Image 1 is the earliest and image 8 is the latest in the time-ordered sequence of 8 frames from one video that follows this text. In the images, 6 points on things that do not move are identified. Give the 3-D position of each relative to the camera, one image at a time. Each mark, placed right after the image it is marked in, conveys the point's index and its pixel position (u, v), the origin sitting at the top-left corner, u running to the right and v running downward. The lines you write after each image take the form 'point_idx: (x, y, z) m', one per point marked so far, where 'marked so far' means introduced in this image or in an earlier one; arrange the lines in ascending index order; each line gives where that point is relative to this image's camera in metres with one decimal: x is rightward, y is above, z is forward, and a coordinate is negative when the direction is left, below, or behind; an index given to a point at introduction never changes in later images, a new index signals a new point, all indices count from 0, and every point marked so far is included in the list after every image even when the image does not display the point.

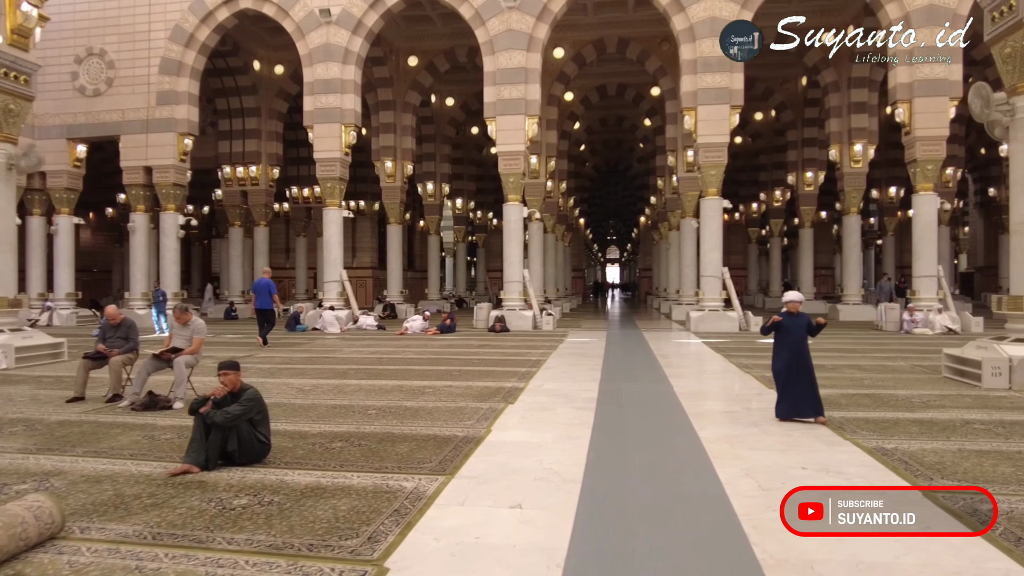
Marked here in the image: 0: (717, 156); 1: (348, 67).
0: (+4.2, +2.7, +14.3) m
1: (-3.8, +5.1, +16.0) m
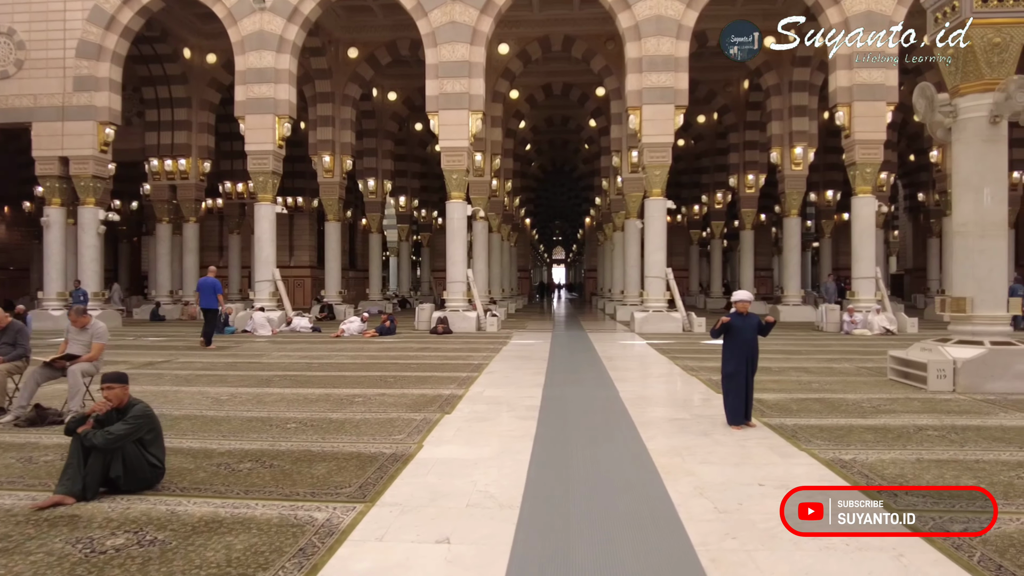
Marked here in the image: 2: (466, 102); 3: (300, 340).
0: (+3.1, +2.7, +14.2) m
1: (-5.1, +5.1, +15.3) m
2: (-1.0, +3.9, +14.4) m
3: (-3.9, -1.0, +12.7) m
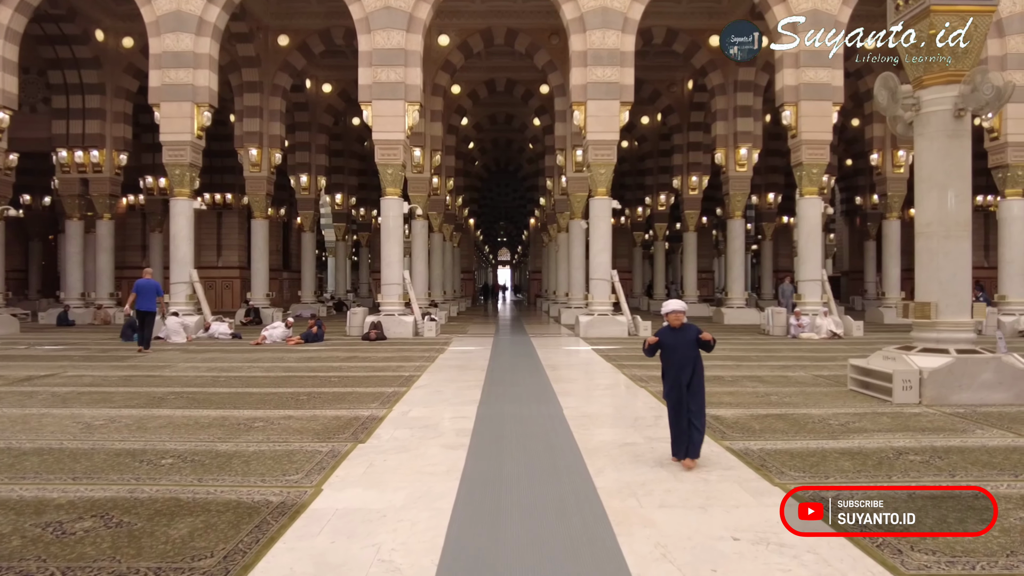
0: (+1.9, +2.6, +13.6) m
1: (-6.3, +5.1, +14.1) m
2: (-2.2, +3.8, +13.6) m
3: (-5.0, -1.0, +11.6) m
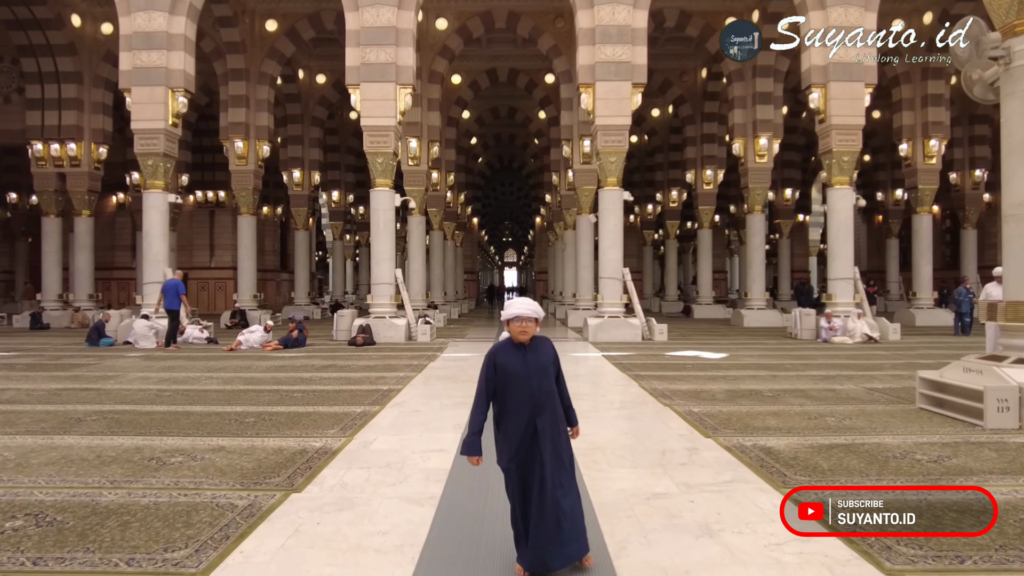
0: (+1.9, +2.6, +12.4) m
1: (-6.3, +5.1, +13.0) m
2: (-2.2, +3.8, +12.4) m
3: (-5.0, -1.0, +10.4) m
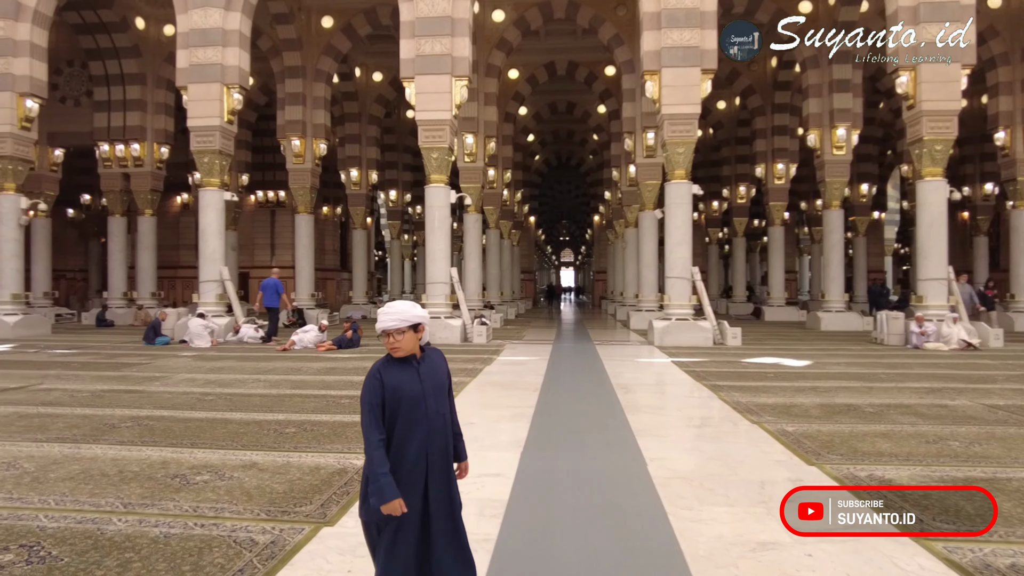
0: (+2.9, +2.6, +11.6) m
1: (-5.2, +5.1, +12.8) m
2: (-1.1, +3.9, +11.9) m
3: (-4.1, -1.0, +10.2) m
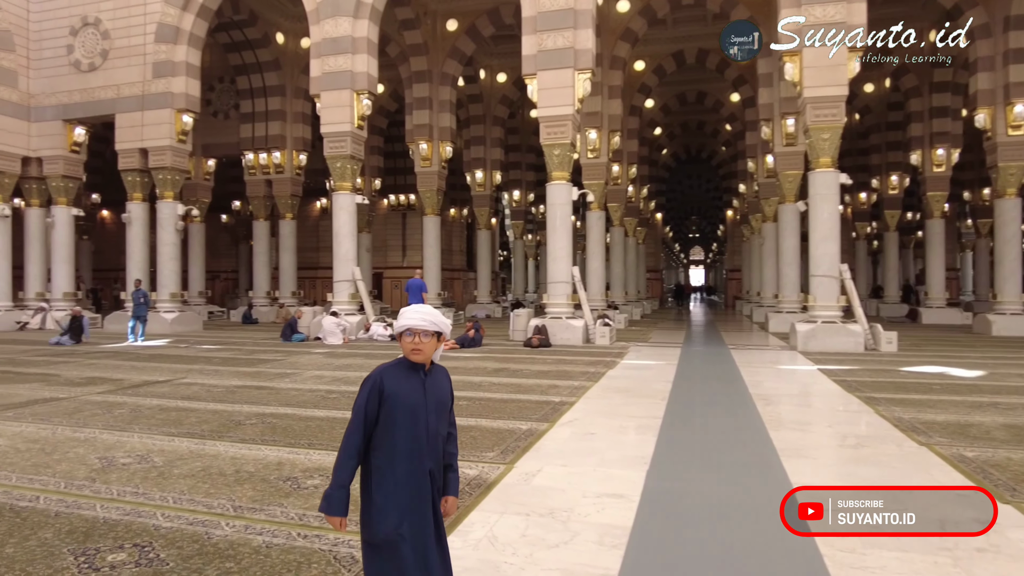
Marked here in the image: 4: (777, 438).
0: (+4.9, +2.6, +10.6) m
1: (-2.9, +5.1, +13.2) m
2: (+1.0, +3.9, +11.6) m
3: (-2.3, -1.0, +10.5) m
4: (+1.7, -1.0, +4.5) m
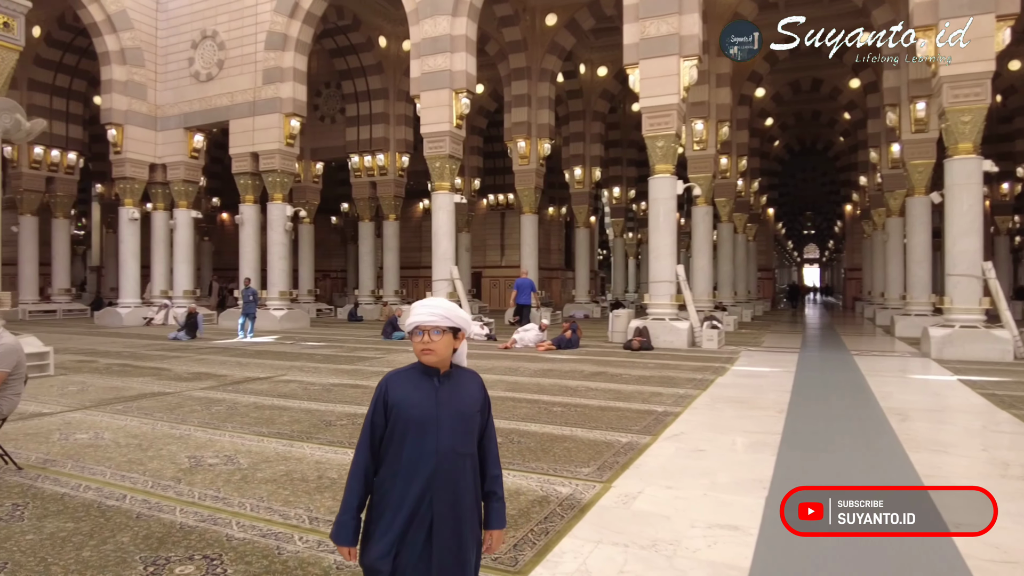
0: (+6.3, +2.6, +9.4) m
1: (-1.0, +5.1, +13.2) m
2: (+2.6, +3.9, +11.0) m
3: (-0.8, -1.0, +10.3) m
4: (+2.3, -1.0, +3.9) m
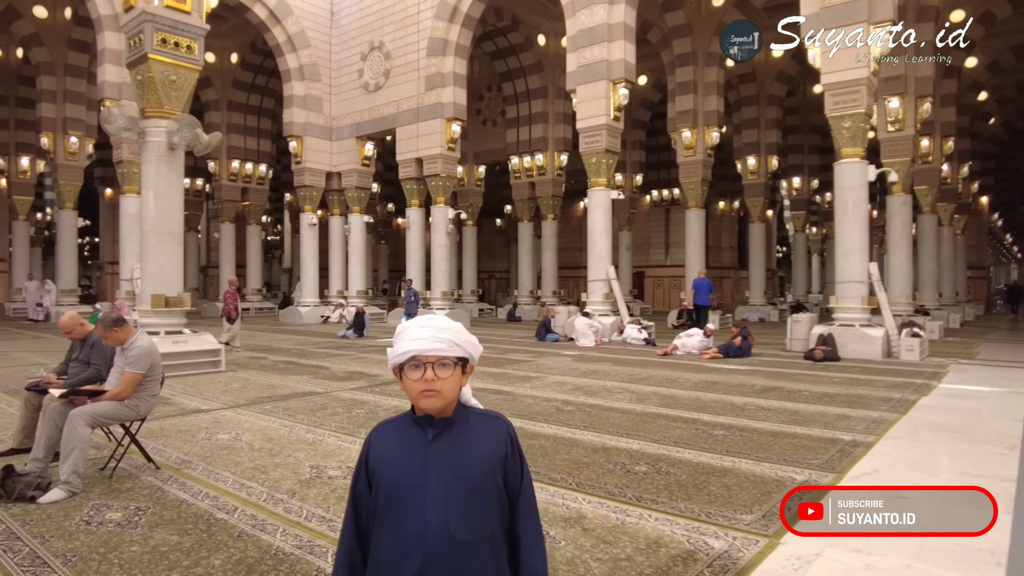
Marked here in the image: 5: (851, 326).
0: (+8.1, +2.6, +7.2) m
1: (+1.9, +5.1, +12.6) m
2: (+4.9, +3.9, +9.6) m
3: (+1.4, -1.0, +9.7) m
4: (+2.9, -1.0, +2.7) m
5: (+4.9, -0.5, +10.1) m
